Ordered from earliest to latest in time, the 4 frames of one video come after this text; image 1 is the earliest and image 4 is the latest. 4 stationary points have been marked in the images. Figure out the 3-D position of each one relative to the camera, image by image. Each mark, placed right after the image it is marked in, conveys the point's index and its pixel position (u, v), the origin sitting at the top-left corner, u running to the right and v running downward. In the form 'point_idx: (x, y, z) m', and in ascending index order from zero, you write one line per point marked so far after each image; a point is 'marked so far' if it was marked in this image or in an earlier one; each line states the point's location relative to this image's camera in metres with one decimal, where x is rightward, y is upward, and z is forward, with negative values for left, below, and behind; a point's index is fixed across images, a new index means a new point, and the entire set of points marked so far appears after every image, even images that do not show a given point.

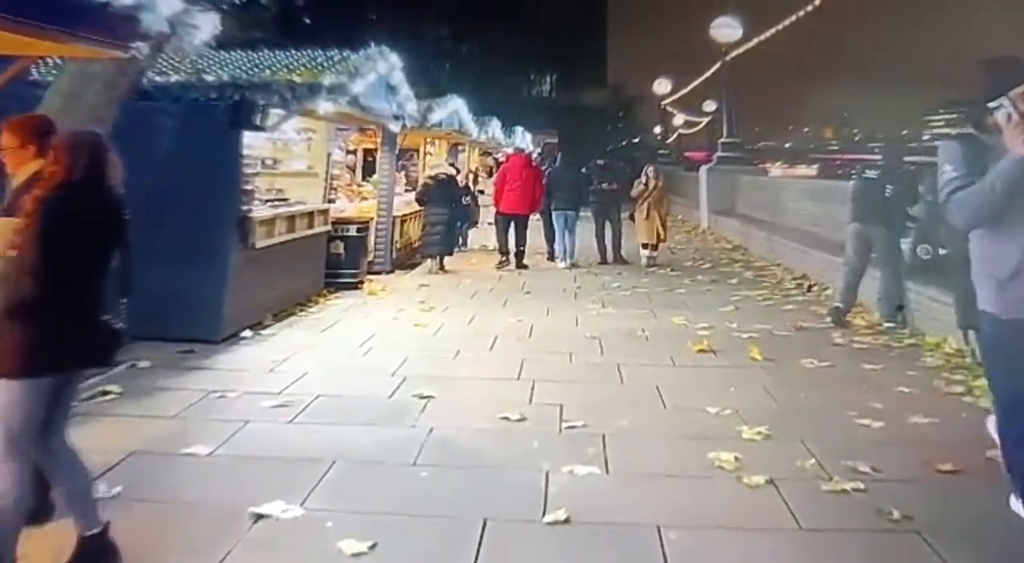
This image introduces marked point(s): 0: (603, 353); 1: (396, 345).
0: (+0.3, -0.3, +6.3) m
1: (-0.4, -0.3, +6.4) m
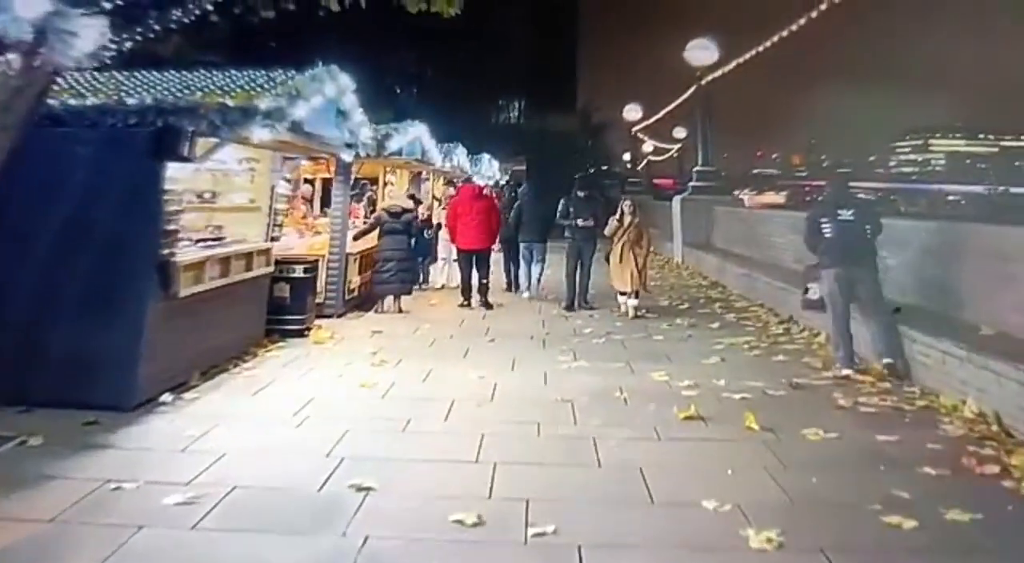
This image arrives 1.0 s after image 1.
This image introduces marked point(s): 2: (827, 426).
0: (+0.2, -0.5, +5.4) m
1: (-0.6, -0.5, +5.6) m
2: (+1.1, -0.5, +5.6) m
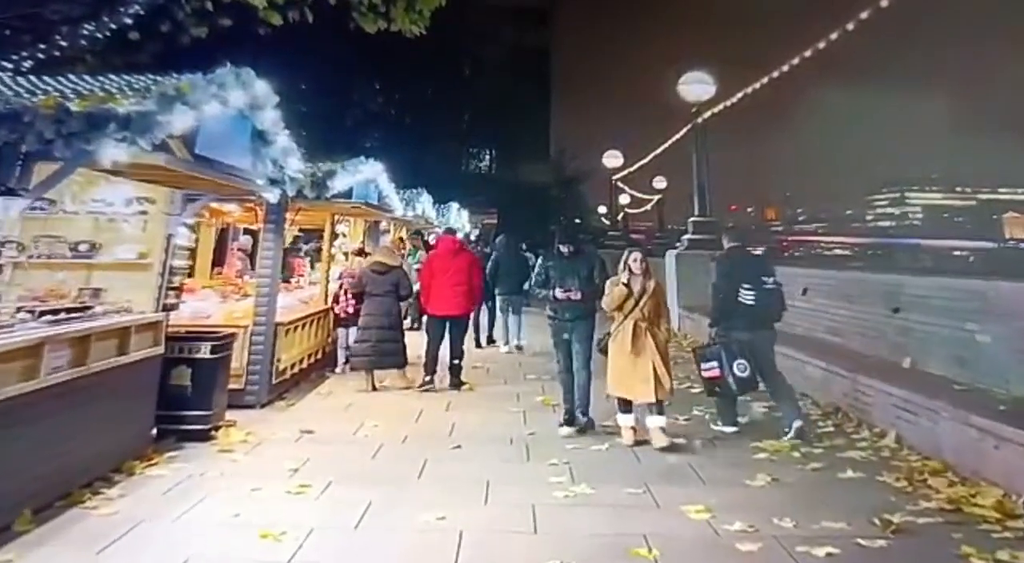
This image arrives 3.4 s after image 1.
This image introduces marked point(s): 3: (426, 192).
0: (+0.2, -0.7, +3.4) m
1: (-0.6, -0.7, +3.5) m
2: (+1.0, -0.7, +3.6) m
3: (-1.0, +1.0, +18.4) m
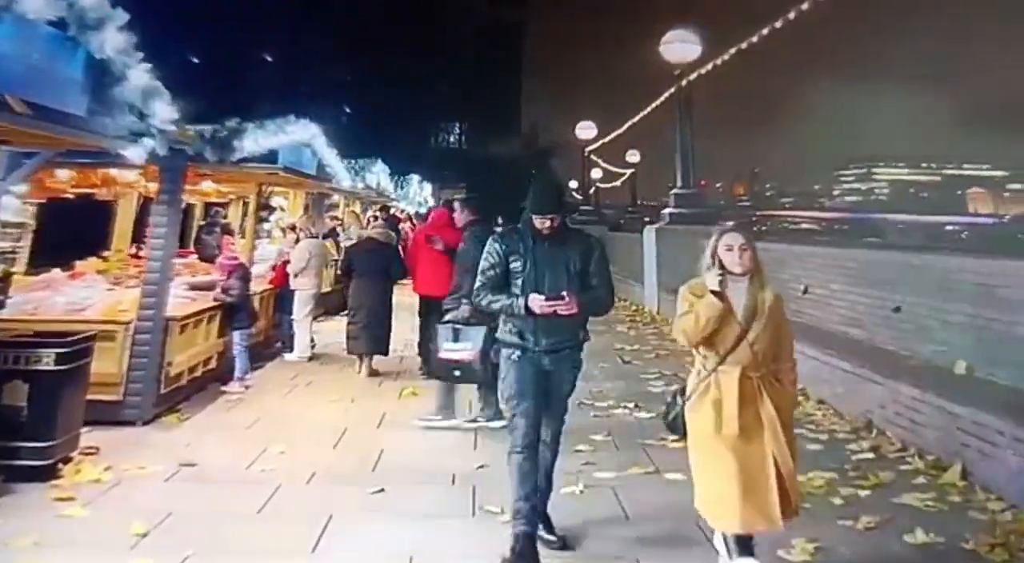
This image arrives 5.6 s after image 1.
0: (0.0, -0.7, +1.8) m
1: (-0.8, -0.7, +1.9) m
2: (+0.9, -0.7, +2.0) m
3: (-1.3, +1.2, +16.7) m
